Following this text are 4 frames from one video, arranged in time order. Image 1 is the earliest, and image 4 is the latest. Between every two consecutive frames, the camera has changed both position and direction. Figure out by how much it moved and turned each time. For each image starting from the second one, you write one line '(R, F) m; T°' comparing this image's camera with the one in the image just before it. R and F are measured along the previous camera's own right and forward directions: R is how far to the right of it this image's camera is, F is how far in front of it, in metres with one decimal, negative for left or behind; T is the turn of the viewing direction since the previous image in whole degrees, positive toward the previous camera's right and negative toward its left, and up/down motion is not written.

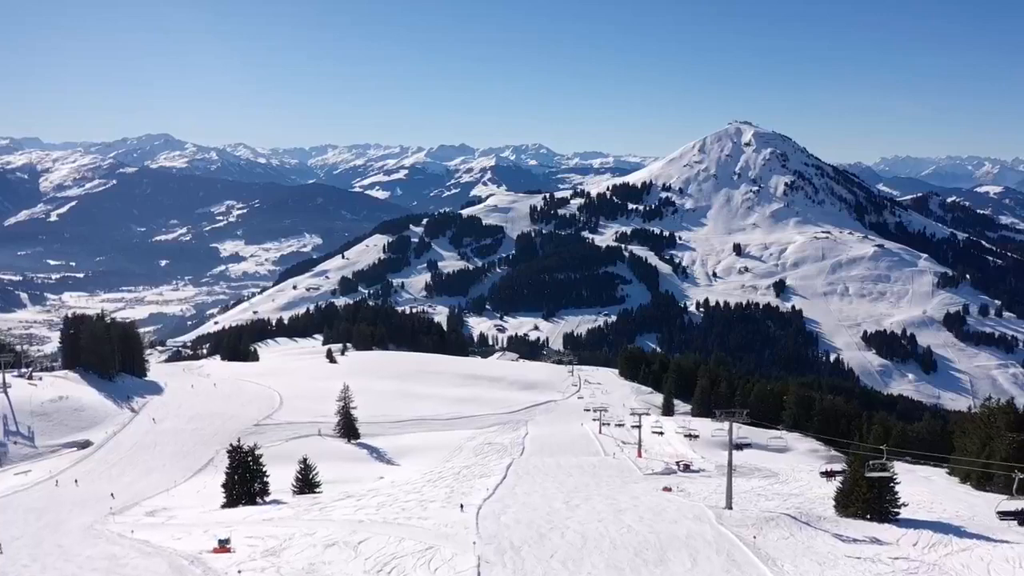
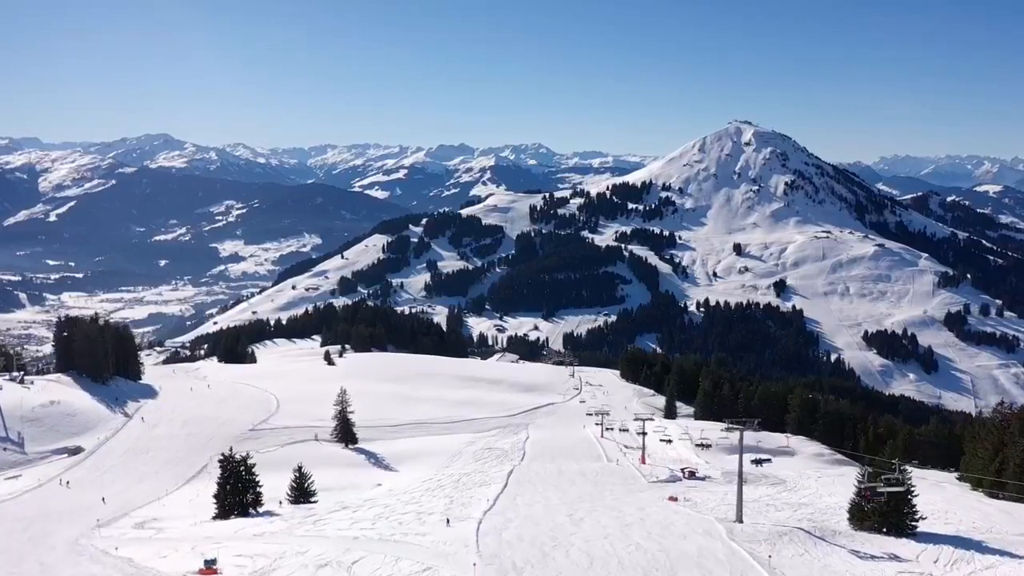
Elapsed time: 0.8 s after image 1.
(-0.1, +1.1) m; 0°
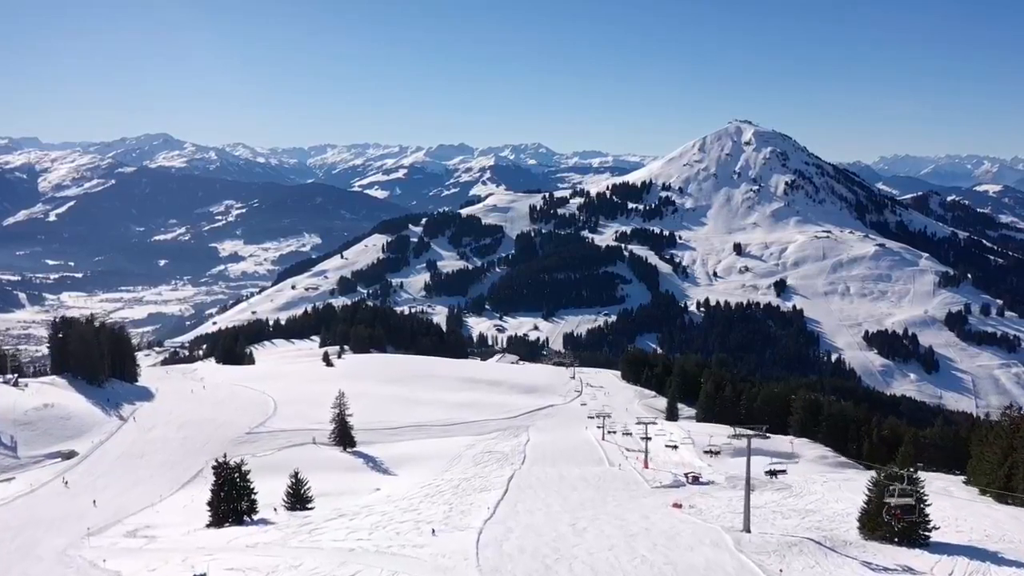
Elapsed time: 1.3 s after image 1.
(0.0, +0.7) m; 0°
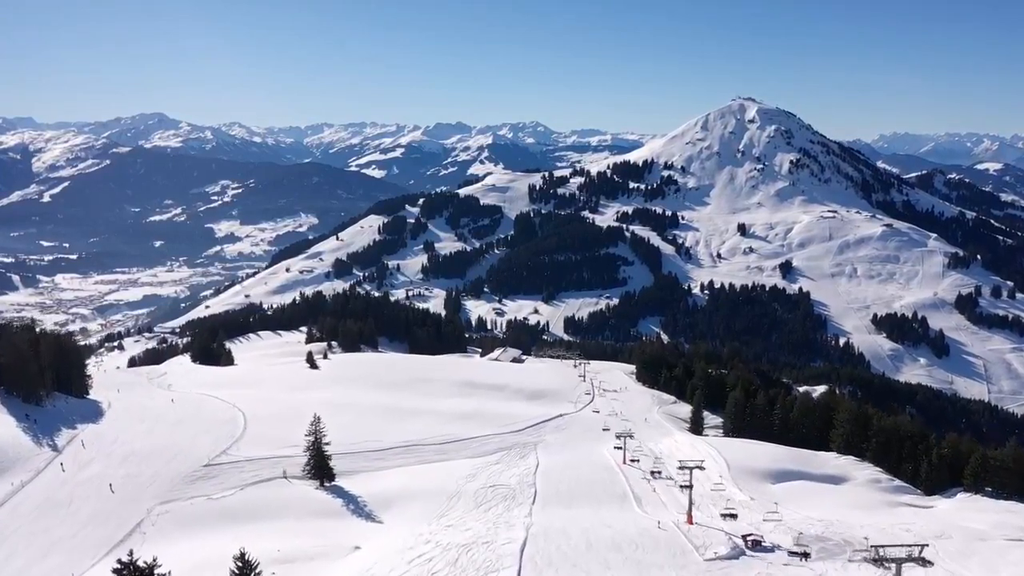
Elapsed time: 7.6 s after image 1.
(-0.7, +9.0) m; 0°
